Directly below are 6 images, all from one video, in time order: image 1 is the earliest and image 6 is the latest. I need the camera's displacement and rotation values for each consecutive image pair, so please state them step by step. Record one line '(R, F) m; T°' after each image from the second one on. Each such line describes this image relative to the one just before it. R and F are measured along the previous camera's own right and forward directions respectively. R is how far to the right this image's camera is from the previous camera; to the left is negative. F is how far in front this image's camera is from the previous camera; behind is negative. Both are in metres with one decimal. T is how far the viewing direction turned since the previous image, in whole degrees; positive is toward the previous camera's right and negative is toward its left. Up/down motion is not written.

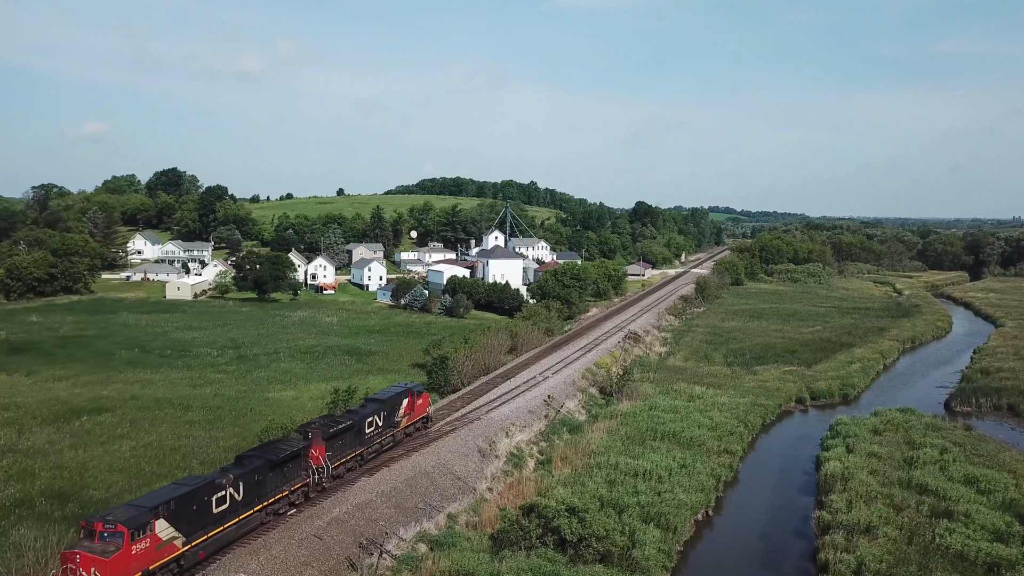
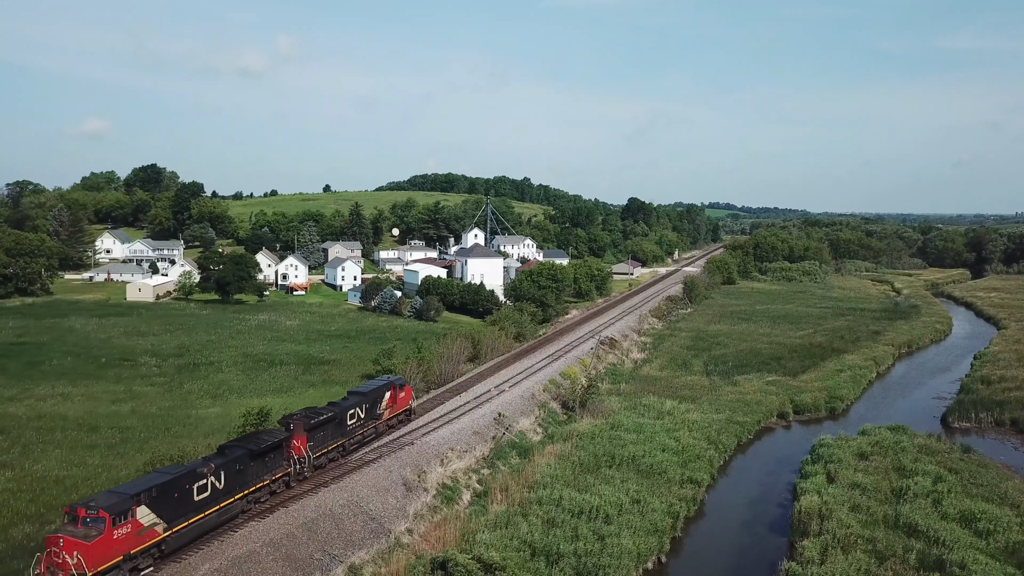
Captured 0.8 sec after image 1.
(+1.6, +2.8) m; 0°
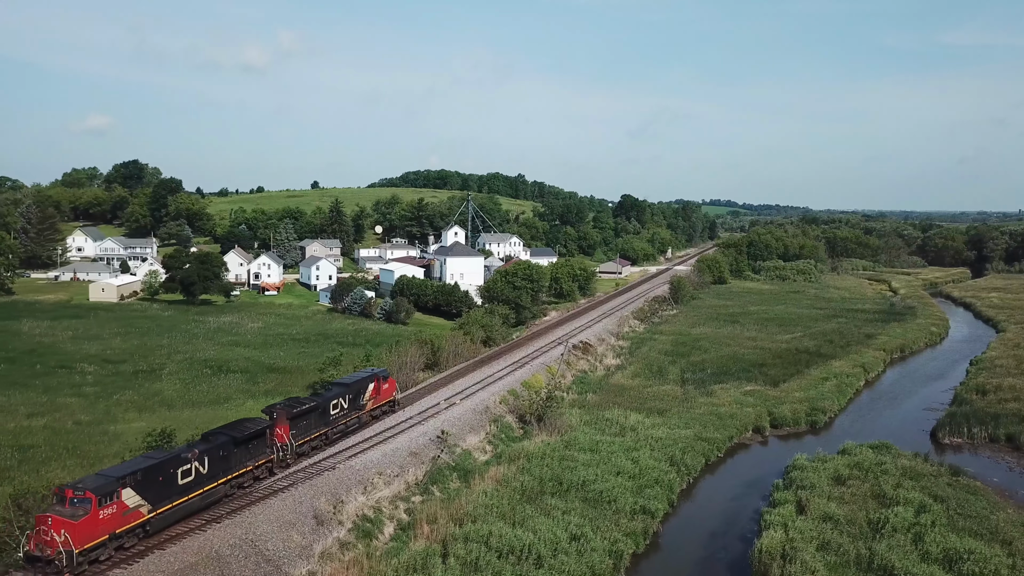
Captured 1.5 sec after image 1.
(+1.5, +2.2) m; 0°
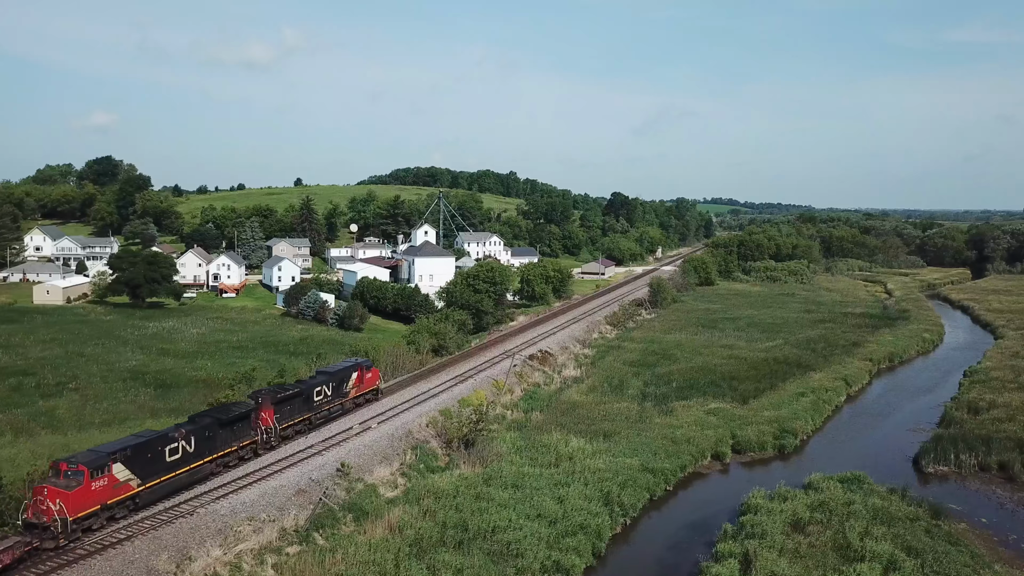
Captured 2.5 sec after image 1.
(+2.1, +3.0) m; 0°
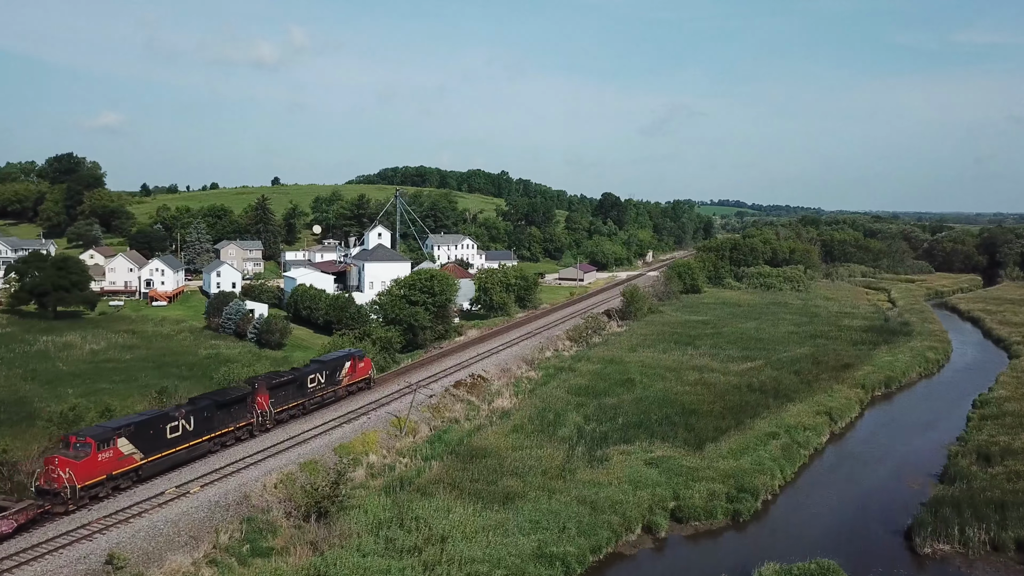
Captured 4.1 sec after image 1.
(+2.9, +5.3) m; -1°
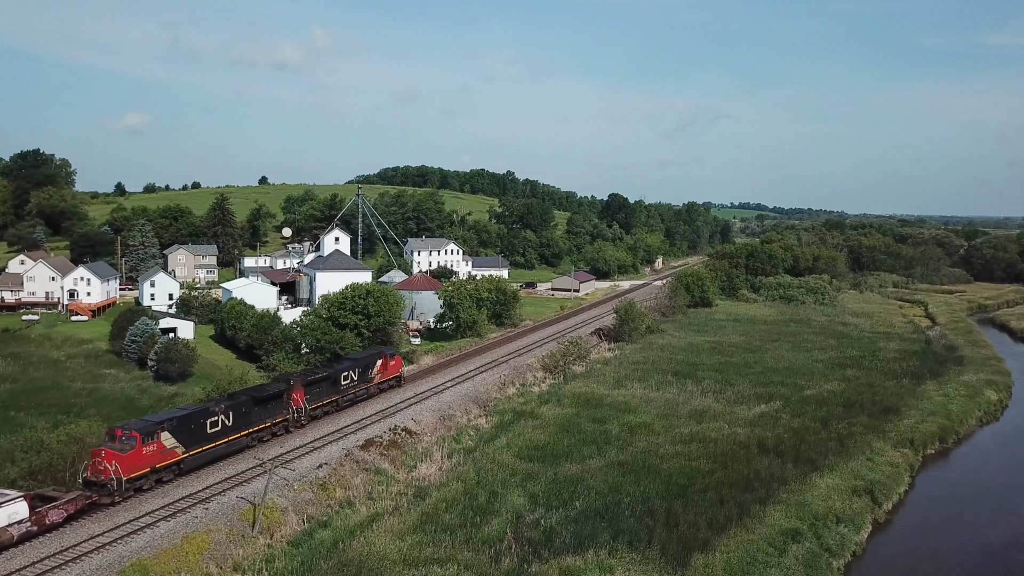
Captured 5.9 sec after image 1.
(+2.3, +7.3) m; -1°
